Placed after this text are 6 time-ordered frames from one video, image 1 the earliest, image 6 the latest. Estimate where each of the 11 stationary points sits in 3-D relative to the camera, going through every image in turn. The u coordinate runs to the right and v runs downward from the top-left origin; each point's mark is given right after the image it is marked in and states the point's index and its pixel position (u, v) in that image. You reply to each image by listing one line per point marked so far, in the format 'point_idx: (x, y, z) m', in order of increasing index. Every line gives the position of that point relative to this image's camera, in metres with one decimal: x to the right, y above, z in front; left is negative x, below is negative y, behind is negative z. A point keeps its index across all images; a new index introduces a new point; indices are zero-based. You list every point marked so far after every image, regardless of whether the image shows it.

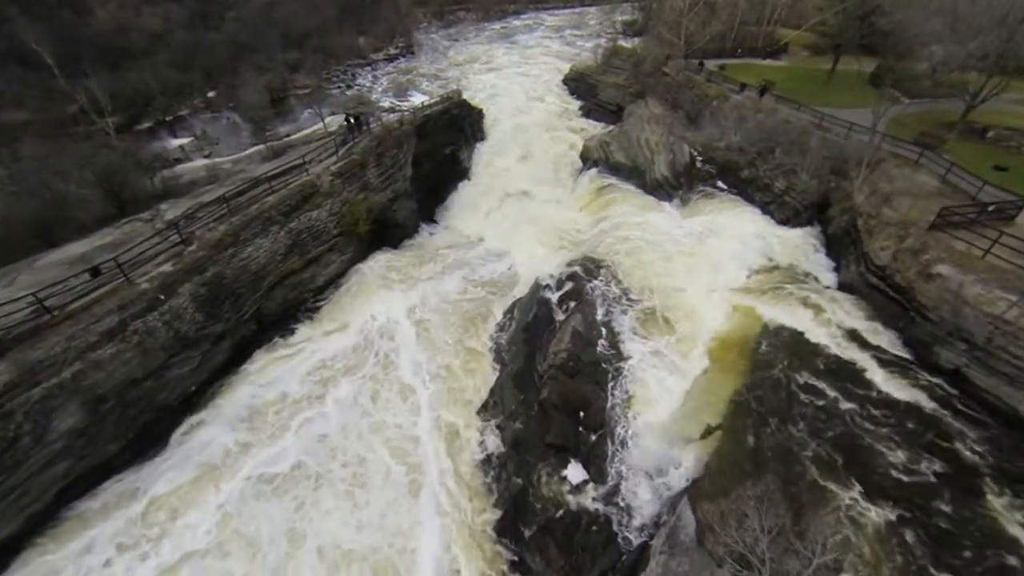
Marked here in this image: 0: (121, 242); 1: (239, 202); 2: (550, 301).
0: (-12.4, +1.5, +17.3) m
1: (-9.0, +2.8, +17.7) m
2: (+1.3, -0.3, +17.6) m
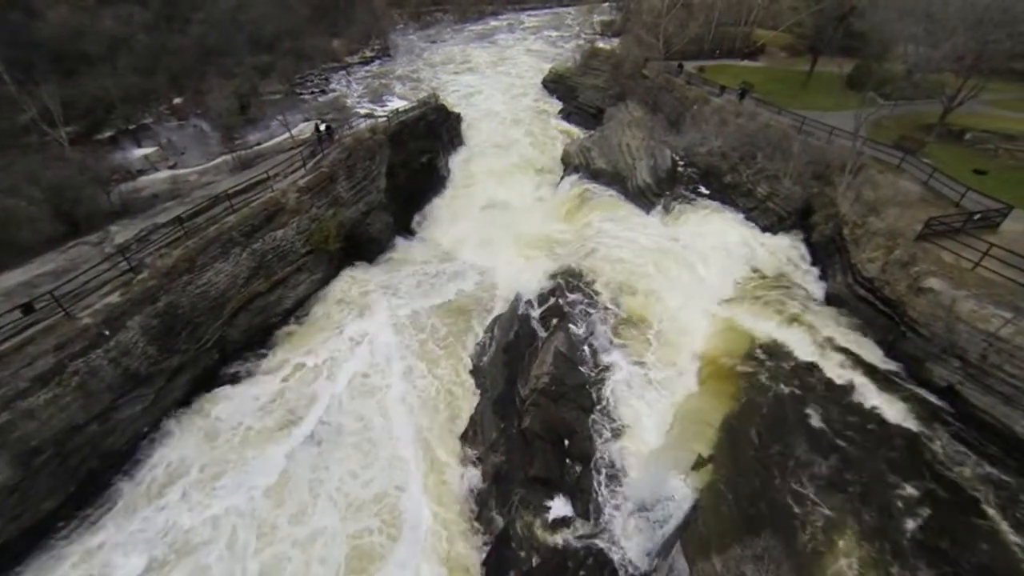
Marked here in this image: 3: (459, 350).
0: (-13.1, +0.6, +16.1) m
1: (-9.7, +2.1, +16.7) m
2: (+0.6, -0.8, +16.8) m
3: (-1.6, -1.8, +17.7) m
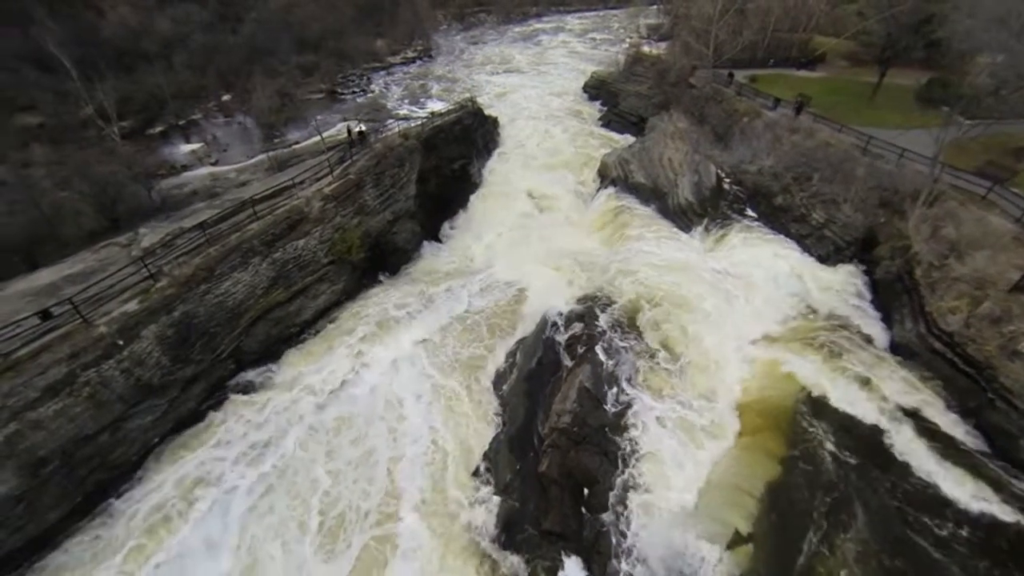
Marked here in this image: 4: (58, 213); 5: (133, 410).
0: (-12.3, +0.5, +15.9) m
1: (-8.8, +1.8, +16.2) m
2: (+1.3, -1.6, +15.7) m
3: (-0.9, -2.4, +16.6) m
4: (-16.1, +2.7, +19.3) m
5: (-9.6, -3.1, +13.6) m
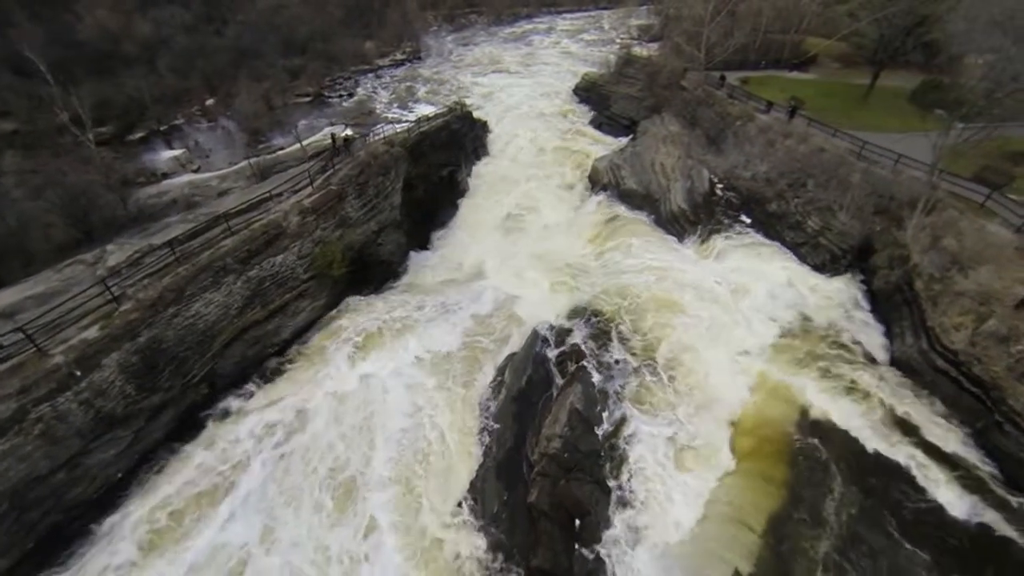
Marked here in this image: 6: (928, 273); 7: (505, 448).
0: (-12.7, -0.1, +15.1) m
1: (-9.2, +1.2, +15.5) m
2: (+1.0, -2.0, +15.1) m
3: (-1.3, -2.9, +16.0) m
4: (-16.6, +2.1, +18.5) m
5: (-9.9, -3.7, +12.9) m
6: (+11.2, +0.5, +14.8) m
7: (-0.2, -4.0, +13.9) m
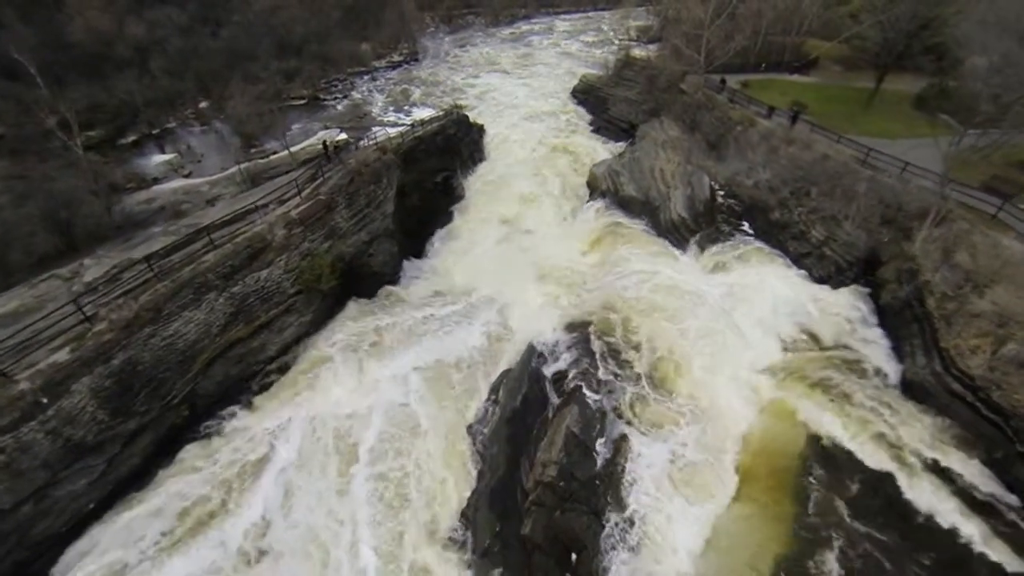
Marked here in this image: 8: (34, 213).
0: (-12.8, -0.6, +14.5) m
1: (-9.4, +0.8, +14.9) m
2: (+0.8, -2.5, +14.5) m
3: (-1.4, -3.3, +15.4) m
4: (-16.7, +1.6, +17.9) m
5: (-10.0, -4.1, +12.3) m
6: (+11.1, +0.1, +14.2) m
7: (-0.3, -4.4, +13.3) m
8: (-16.3, +2.6, +18.6) m
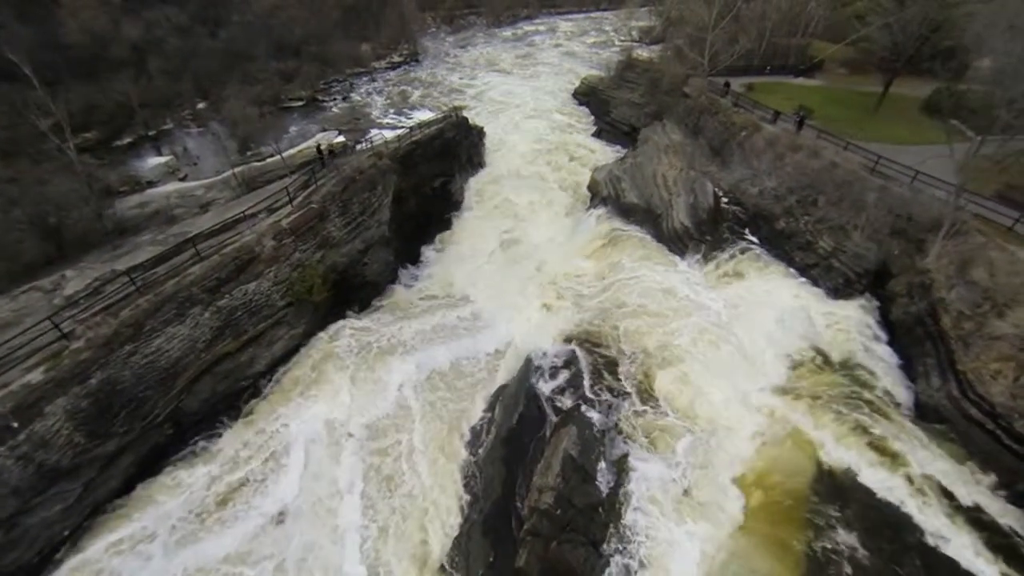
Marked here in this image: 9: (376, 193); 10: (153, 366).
0: (-12.9, -0.9, +14.0) m
1: (-9.5, +0.4, +14.3) m
2: (+0.7, -2.8, +13.9) m
3: (-1.5, -3.7, +14.9) m
4: (-16.8, +1.3, +17.4) m
5: (-10.2, -4.5, +11.7) m
6: (+11.0, -0.3, +13.6) m
7: (-0.4, -4.8, +12.7) m
8: (-16.4, +2.2, +18.1) m
9: (-4.9, +3.4, +19.6) m
10: (-8.9, -1.9, +13.5) m
